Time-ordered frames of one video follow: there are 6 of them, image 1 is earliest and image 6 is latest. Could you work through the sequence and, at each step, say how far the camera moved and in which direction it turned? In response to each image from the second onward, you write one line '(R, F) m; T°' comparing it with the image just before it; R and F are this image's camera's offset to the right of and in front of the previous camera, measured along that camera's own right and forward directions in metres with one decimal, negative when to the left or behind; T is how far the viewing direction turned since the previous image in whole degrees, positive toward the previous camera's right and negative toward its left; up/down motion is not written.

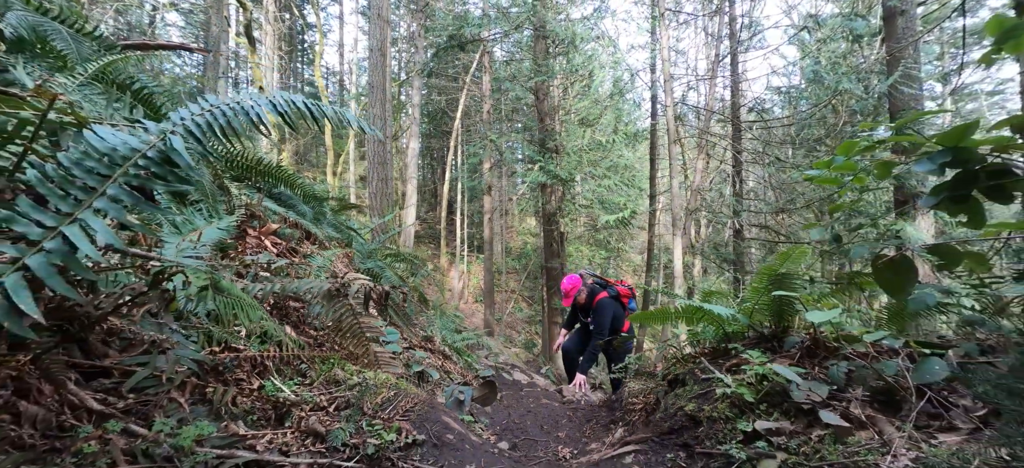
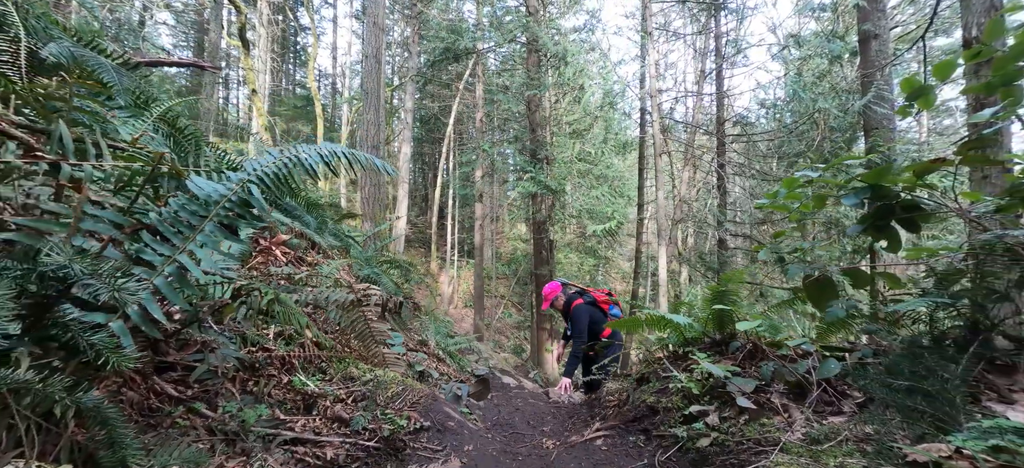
(0.0, -0.5) m; +1°
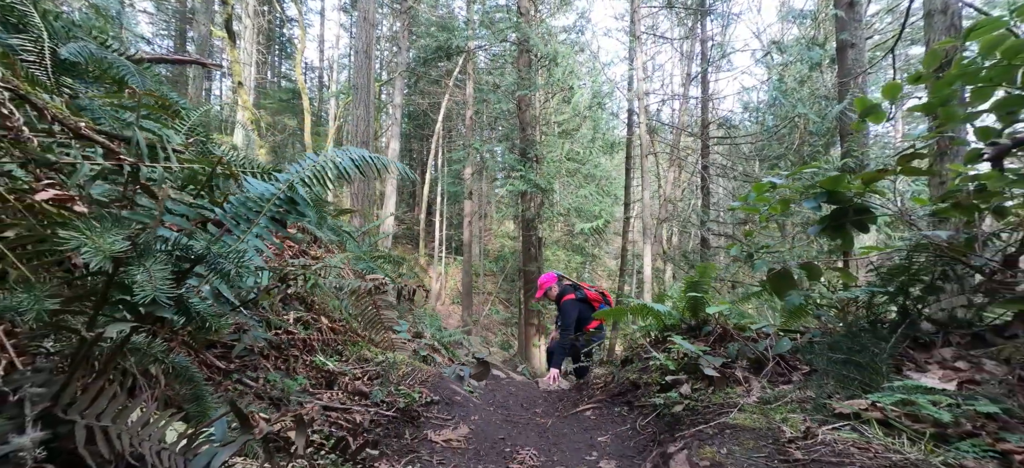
(-0.1, -0.4) m; +1°
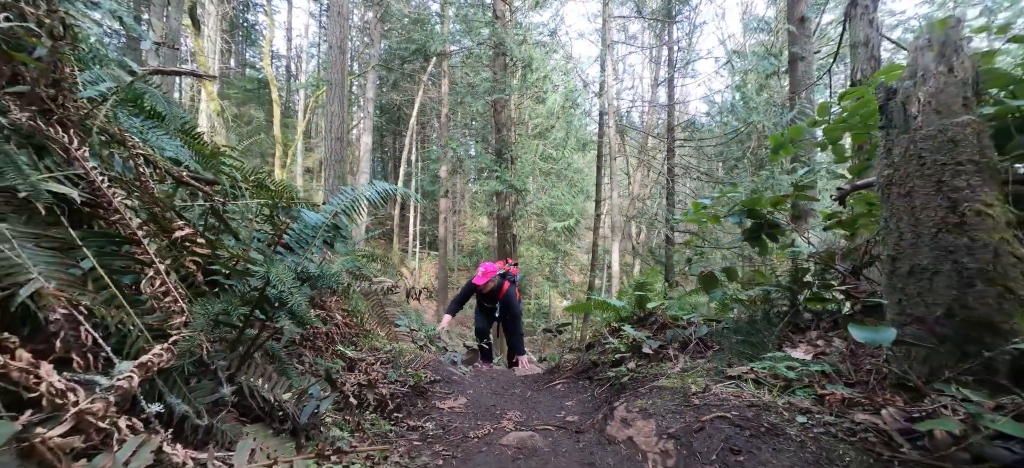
(-0.1, -0.9) m; +3°
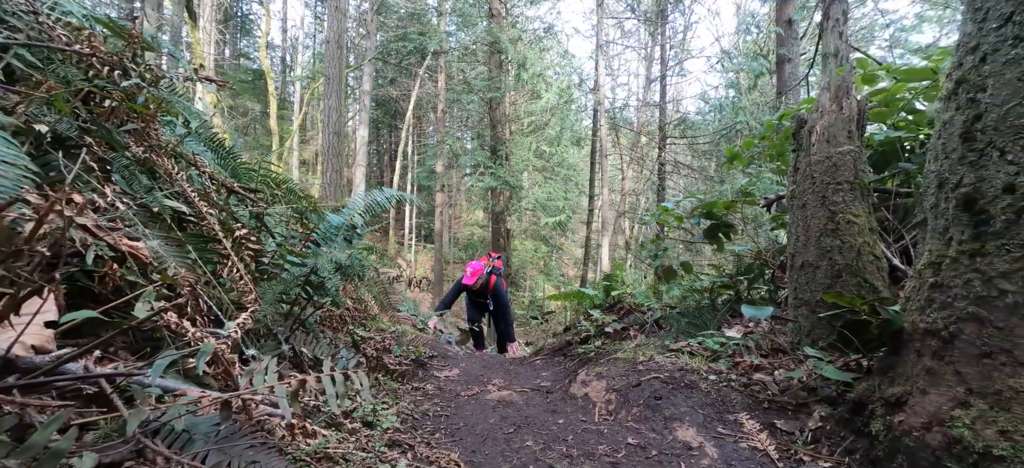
(+0.1, -0.7) m; 0°
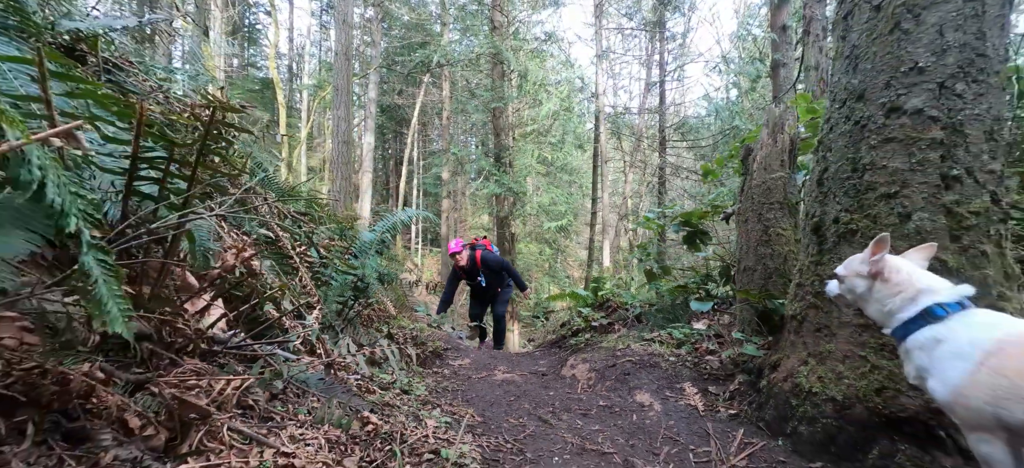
(0.0, -0.8) m; -1°
